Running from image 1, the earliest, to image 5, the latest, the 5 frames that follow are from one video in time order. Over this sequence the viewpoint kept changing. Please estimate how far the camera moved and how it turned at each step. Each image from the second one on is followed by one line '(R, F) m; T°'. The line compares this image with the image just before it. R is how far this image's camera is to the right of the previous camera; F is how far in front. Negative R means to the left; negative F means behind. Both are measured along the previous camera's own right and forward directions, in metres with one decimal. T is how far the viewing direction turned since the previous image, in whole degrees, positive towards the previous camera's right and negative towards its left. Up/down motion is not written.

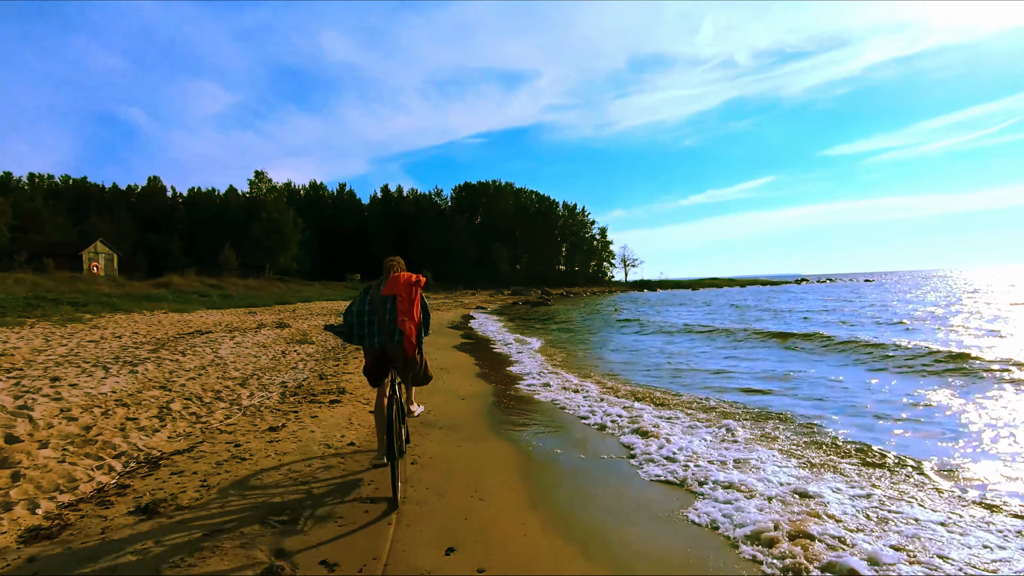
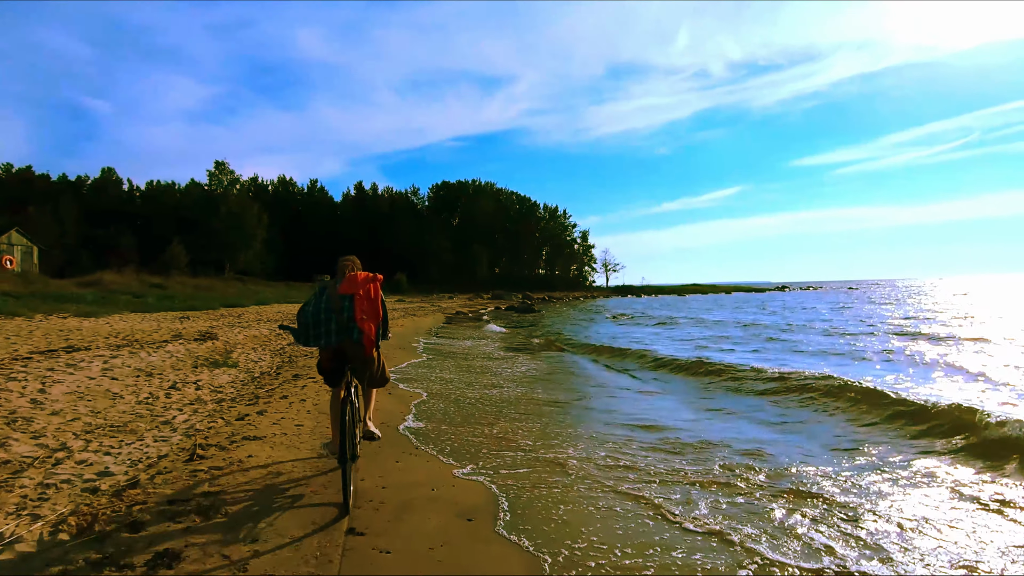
(-0.7, +4.1) m; +3°
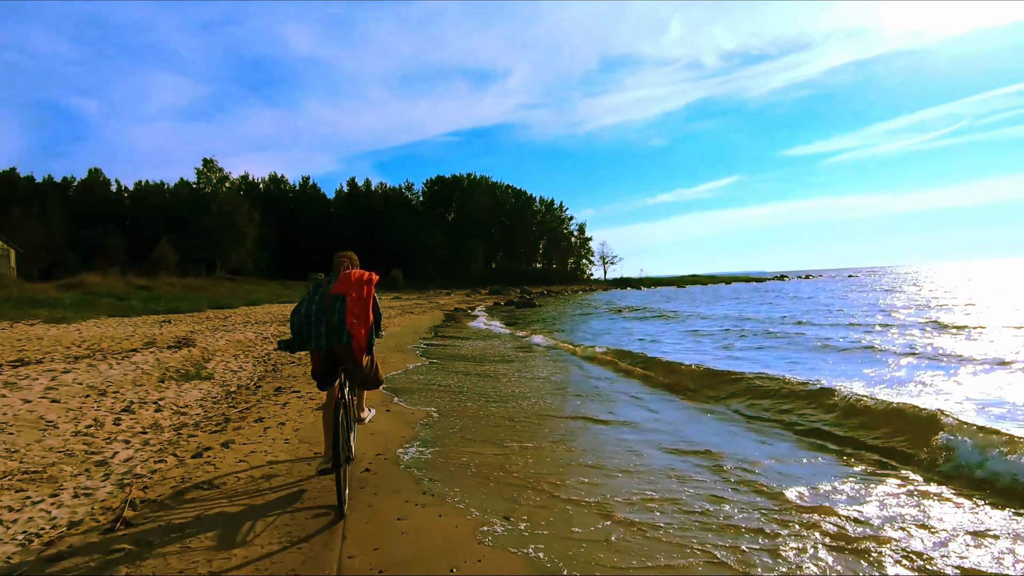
(-0.3, +1.3) m; 0°
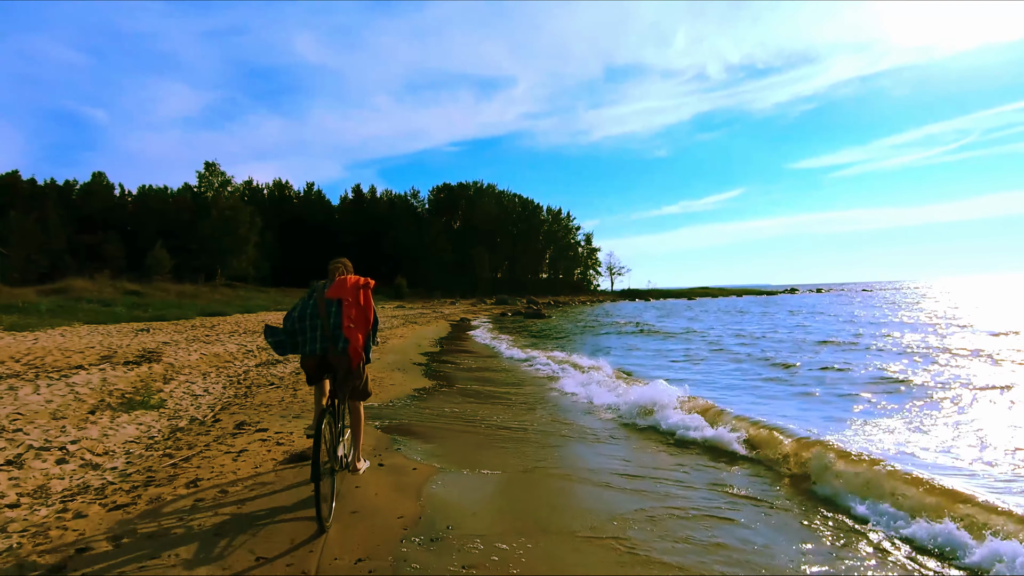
(-0.4, +1.9) m; 0°
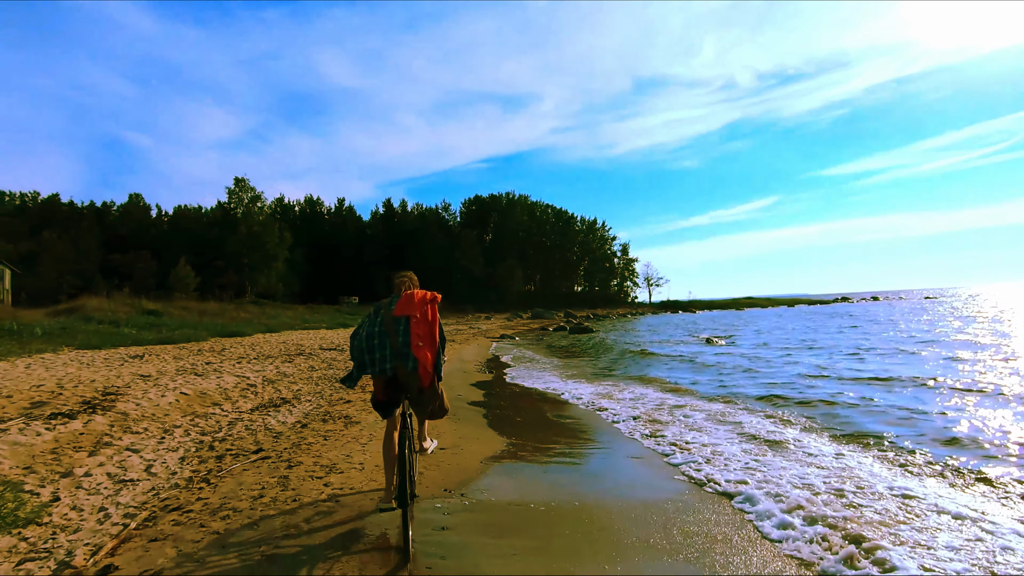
(-1.1, +3.5) m; -3°
